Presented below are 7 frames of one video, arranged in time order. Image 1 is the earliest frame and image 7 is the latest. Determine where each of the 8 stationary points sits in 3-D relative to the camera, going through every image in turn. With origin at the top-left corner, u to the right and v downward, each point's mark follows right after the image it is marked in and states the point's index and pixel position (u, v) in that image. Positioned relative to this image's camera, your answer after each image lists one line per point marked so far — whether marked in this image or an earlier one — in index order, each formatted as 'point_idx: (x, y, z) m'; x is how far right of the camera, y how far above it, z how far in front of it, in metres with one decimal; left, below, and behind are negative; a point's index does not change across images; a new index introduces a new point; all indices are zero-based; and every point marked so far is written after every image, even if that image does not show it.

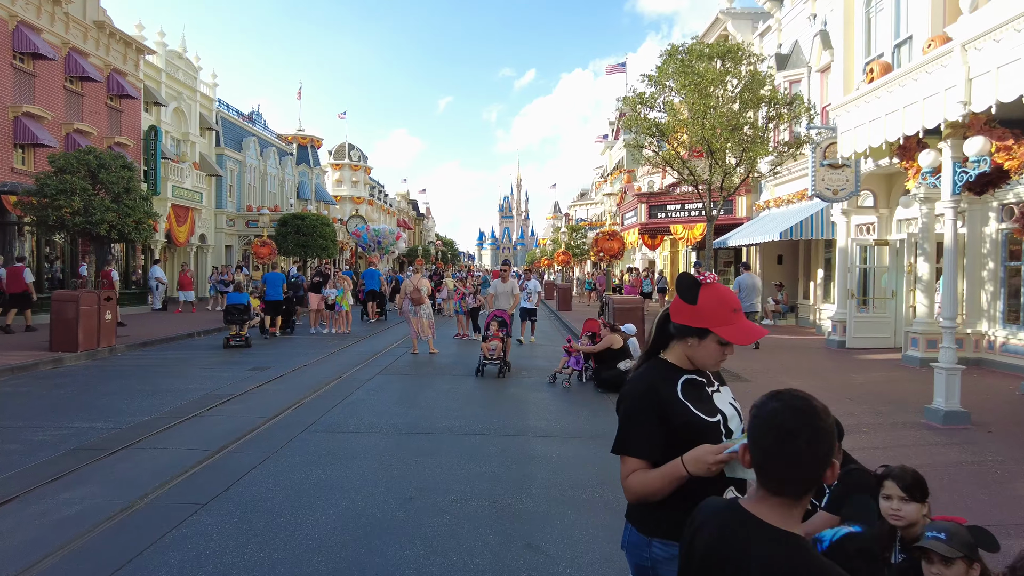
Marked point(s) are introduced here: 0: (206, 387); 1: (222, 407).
0: (-4.8, -1.6, +10.0) m
1: (-3.8, -1.6, +8.6) m
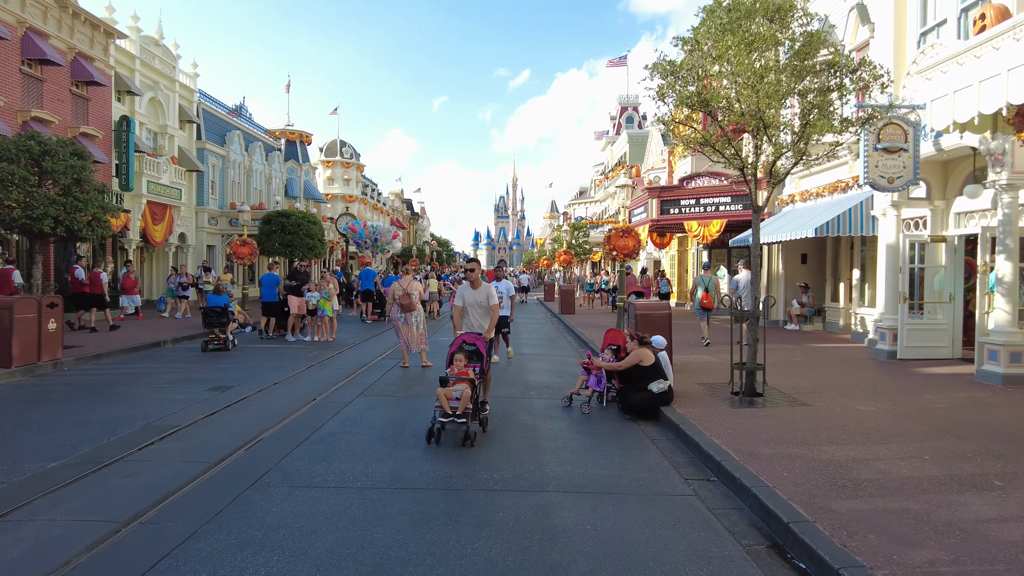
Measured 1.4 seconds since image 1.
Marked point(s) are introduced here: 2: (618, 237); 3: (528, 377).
0: (-4.6, -1.6, +8.3) m
1: (-3.7, -1.7, +6.8) m
2: (+2.5, +1.2, +15.1) m
3: (+0.3, -1.6, +11.2) m
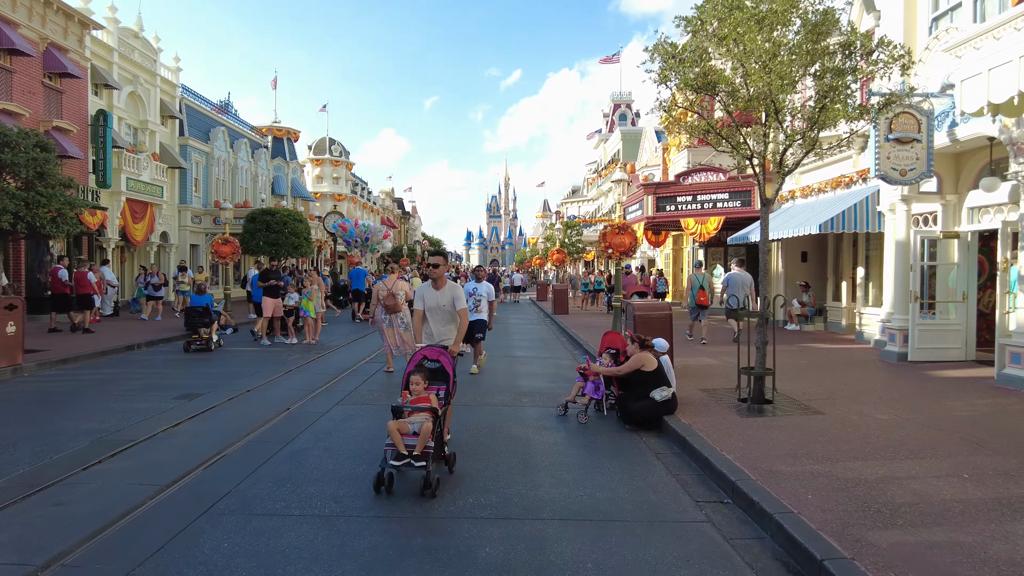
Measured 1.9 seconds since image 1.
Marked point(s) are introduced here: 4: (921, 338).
0: (-4.8, -1.6, +7.5) m
1: (-3.8, -1.7, +6.1) m
2: (+2.3, +1.2, +14.4) m
3: (+0.1, -1.6, +10.5) m
4: (+7.2, -0.9, +11.4) m
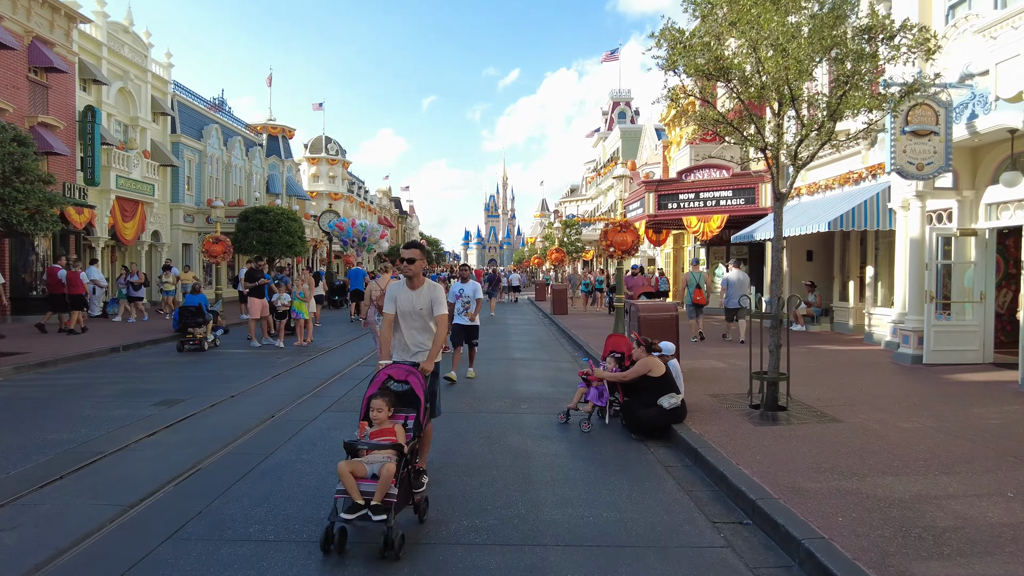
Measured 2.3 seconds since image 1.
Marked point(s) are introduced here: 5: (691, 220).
0: (-4.8, -1.7, +7.0) m
1: (-3.8, -1.7, +5.6) m
2: (+2.2, +1.2, +14.0) m
3: (+0.1, -1.6, +10.0) m
4: (+7.2, -0.9, +10.9) m
5: (+5.5, +2.1, +20.0) m
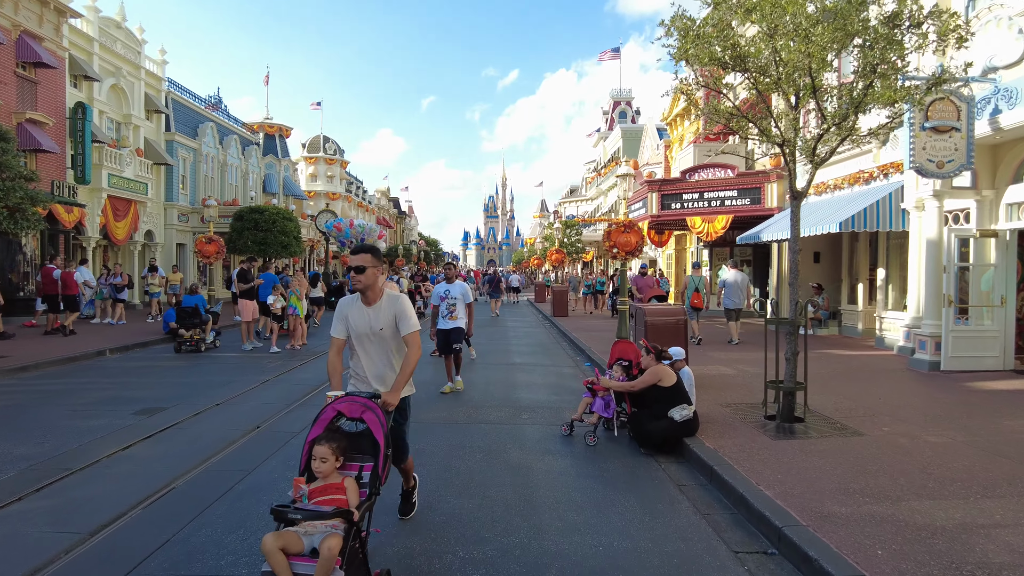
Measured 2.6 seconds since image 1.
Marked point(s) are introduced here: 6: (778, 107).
0: (-4.8, -1.7, +6.6) m
1: (-3.8, -1.7, +5.2) m
2: (+2.2, +1.2, +13.5) m
3: (+0.1, -1.6, +9.6) m
4: (+7.2, -0.9, +10.4) m
5: (+5.5, +2.1, +19.6) m
6: (+3.1, +2.1, +7.4) m
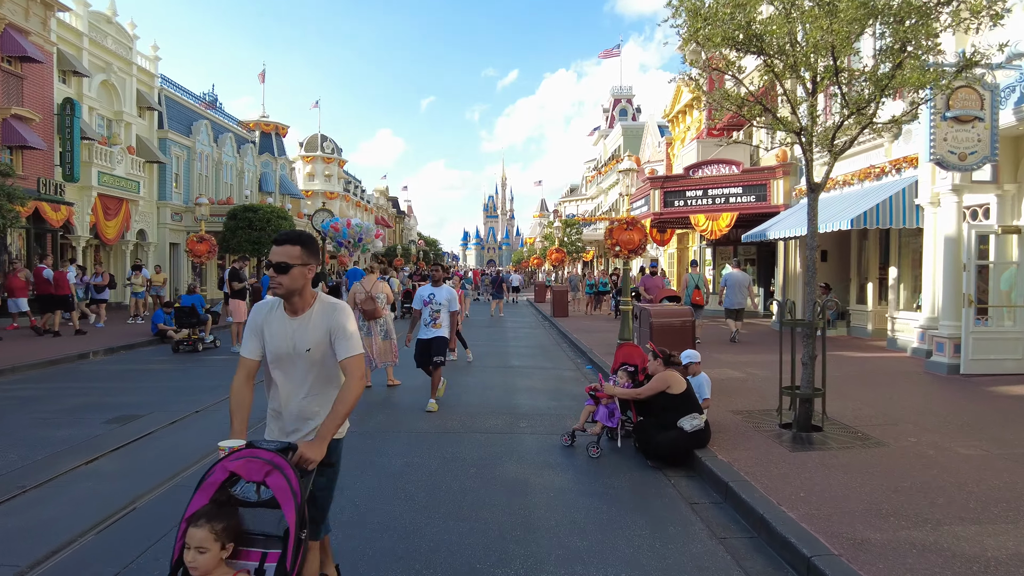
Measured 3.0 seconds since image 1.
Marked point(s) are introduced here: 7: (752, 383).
0: (-4.8, -1.7, +6.1) m
1: (-3.8, -1.7, +4.6) m
2: (+2.2, +1.2, +13.0) m
3: (+0.1, -1.6, +9.1) m
4: (+7.2, -0.9, +9.9) m
5: (+5.5, +2.1, +19.1) m
6: (+3.0, +2.1, +6.9) m
7: (+3.5, -1.4, +9.5) m
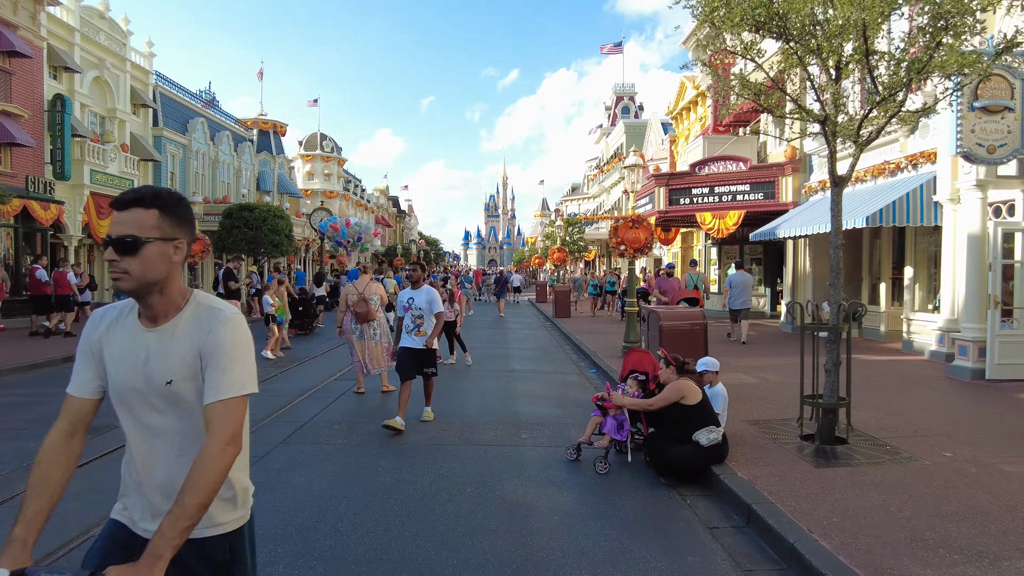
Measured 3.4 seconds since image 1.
0: (-4.8, -1.7, +5.6) m
1: (-3.8, -1.7, +4.2) m
2: (+2.2, +1.2, +12.5) m
3: (+0.1, -1.6, +8.6) m
4: (+7.2, -0.9, +9.4) m
5: (+5.5, +2.1, +18.6) m
6: (+3.0, +2.1, +6.4) m
7: (+3.5, -1.4, +9.0) m
